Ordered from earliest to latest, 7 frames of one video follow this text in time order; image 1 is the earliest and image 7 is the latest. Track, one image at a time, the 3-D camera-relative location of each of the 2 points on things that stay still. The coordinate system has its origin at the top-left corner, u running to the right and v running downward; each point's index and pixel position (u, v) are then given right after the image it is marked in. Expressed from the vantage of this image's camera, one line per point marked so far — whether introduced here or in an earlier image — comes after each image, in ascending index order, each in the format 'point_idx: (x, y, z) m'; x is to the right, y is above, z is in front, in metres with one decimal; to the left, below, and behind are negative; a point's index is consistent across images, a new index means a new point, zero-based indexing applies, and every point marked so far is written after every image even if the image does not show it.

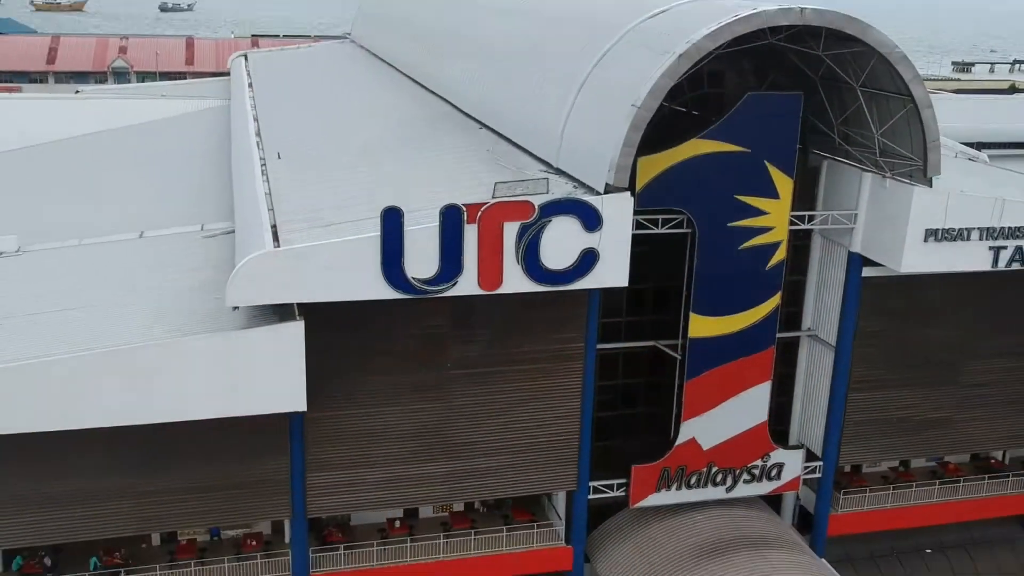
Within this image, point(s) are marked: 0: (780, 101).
0: (+4.4, +3.0, +14.7) m
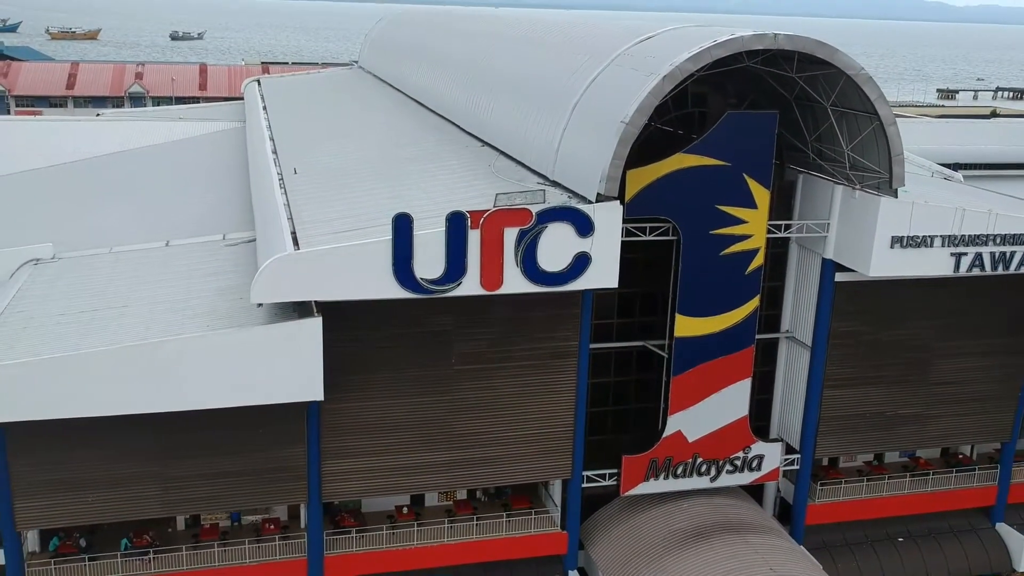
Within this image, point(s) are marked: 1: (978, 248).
0: (+4.4, +3.0, +16.1) m
1: (+8.8, +0.8, +16.8) m
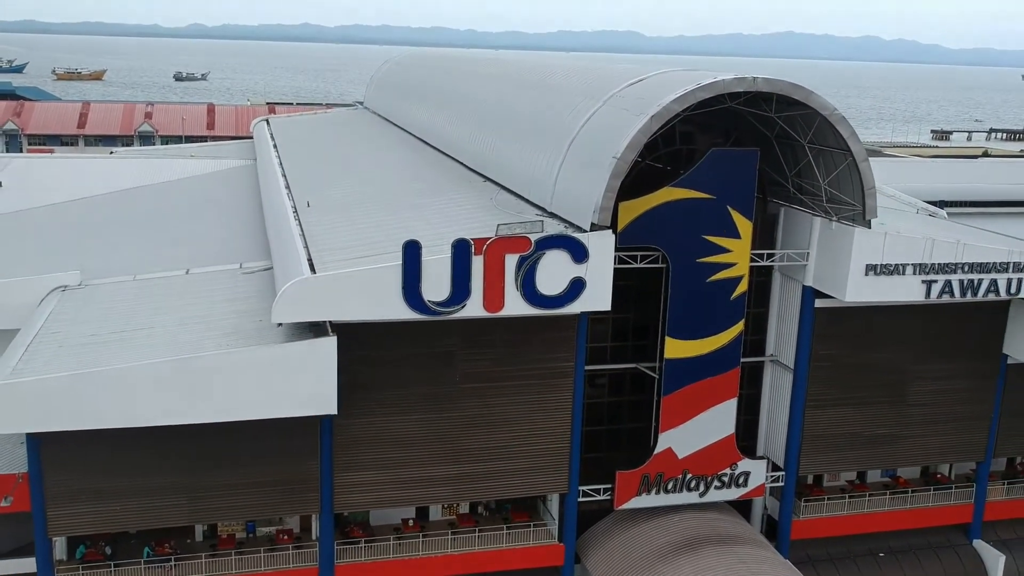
0: (+4.4, +2.5, +17.4) m
1: (+8.8, +0.3, +18.0) m
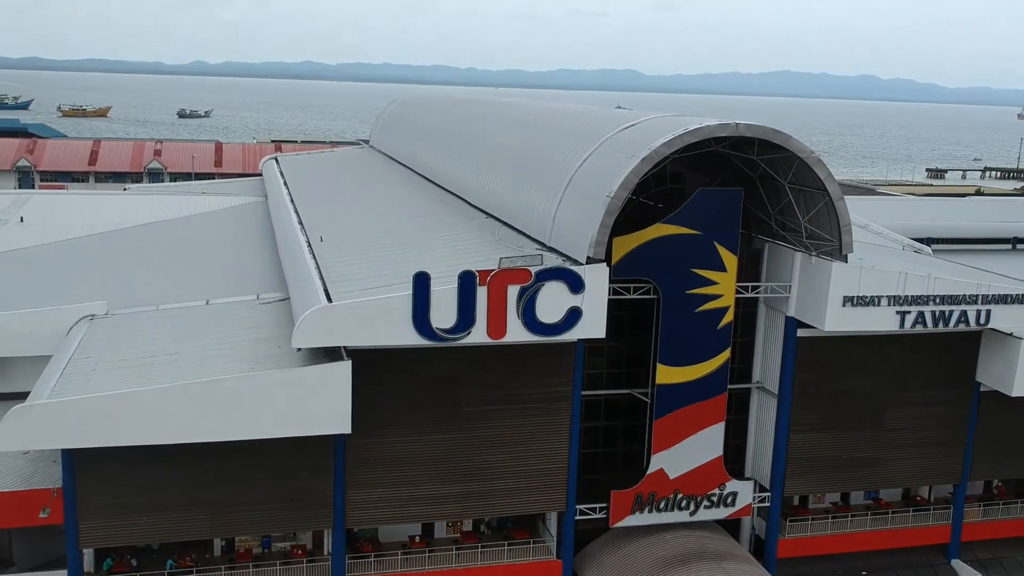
0: (+4.5, +1.9, +18.8) m
1: (+8.8, -0.4, +19.3) m
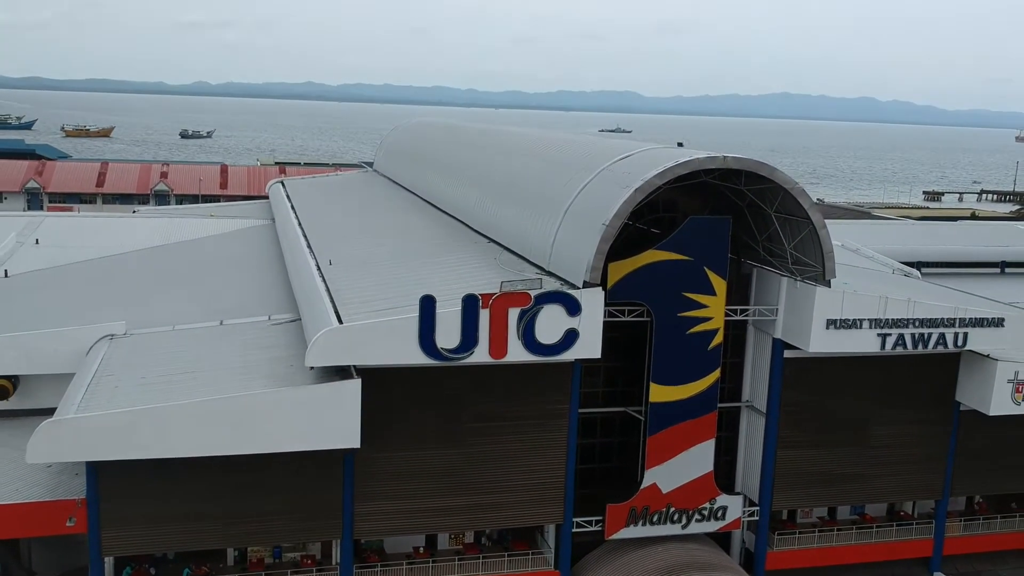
0: (+4.5, +1.4, +19.8) m
1: (+8.8, -0.9, +20.3) m
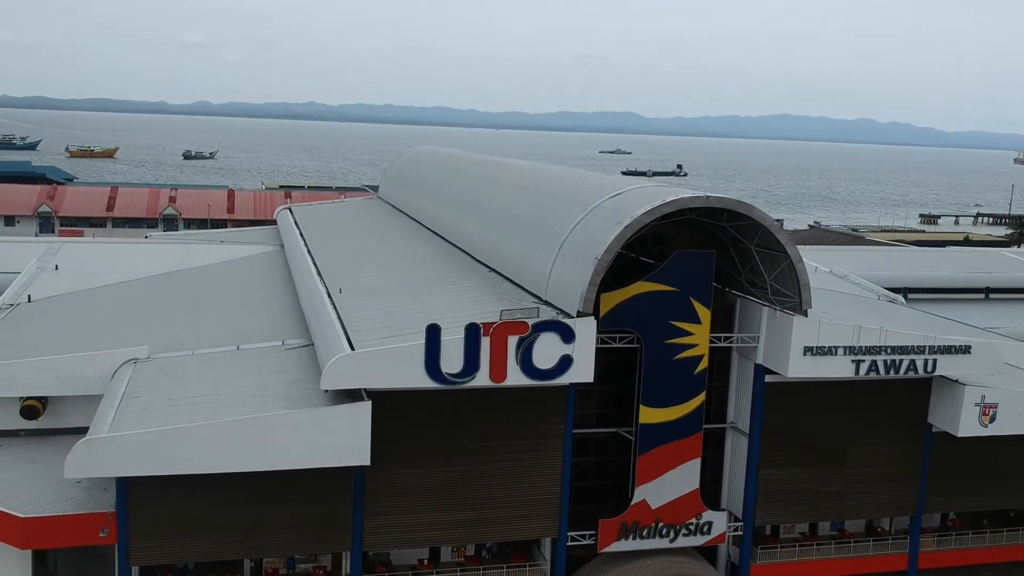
0: (+4.5, +0.7, +21.4) m
1: (+8.8, -1.7, +21.8) m
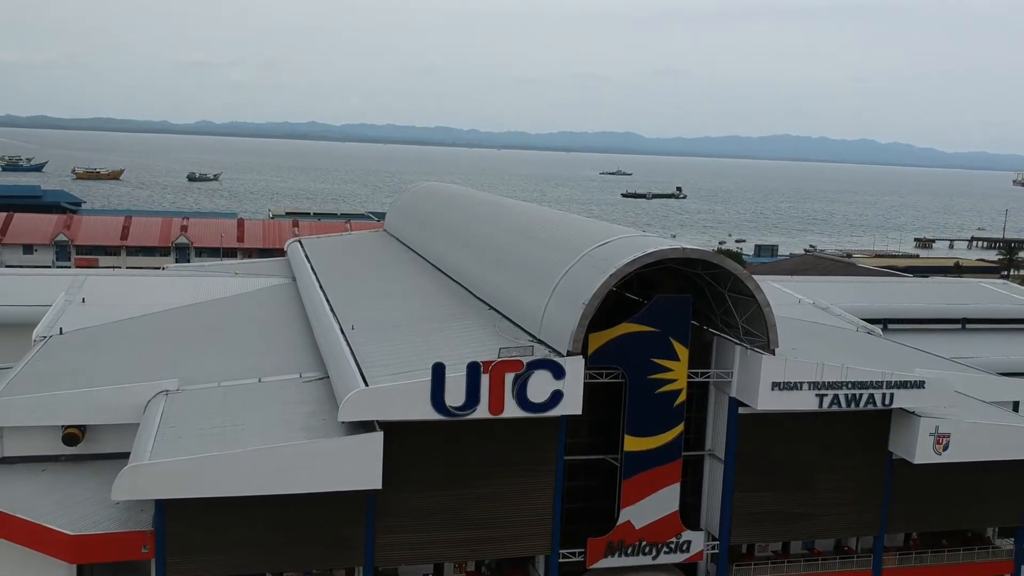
0: (+4.4, -0.4, +23.7) m
1: (+8.7, -2.8, +24.1) m
